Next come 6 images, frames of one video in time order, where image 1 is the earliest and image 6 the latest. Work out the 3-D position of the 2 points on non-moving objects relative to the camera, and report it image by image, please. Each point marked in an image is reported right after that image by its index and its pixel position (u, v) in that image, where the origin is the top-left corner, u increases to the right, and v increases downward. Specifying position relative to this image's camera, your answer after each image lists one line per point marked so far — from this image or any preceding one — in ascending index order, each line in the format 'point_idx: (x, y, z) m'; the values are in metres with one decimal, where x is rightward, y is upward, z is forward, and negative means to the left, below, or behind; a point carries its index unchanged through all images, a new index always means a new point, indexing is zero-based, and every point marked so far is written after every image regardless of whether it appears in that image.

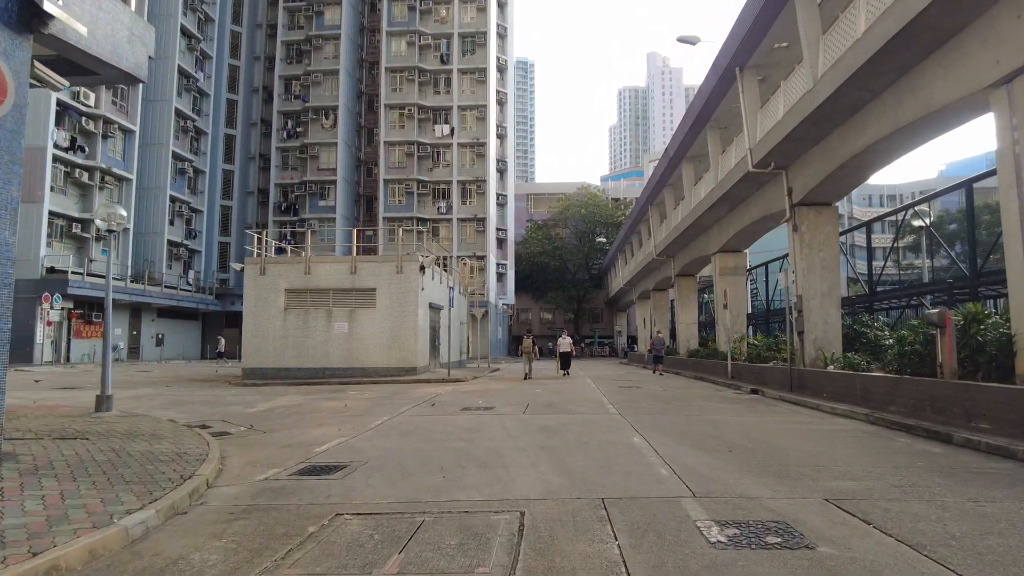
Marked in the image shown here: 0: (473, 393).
0: (-0.9, -2.5, +14.9) m
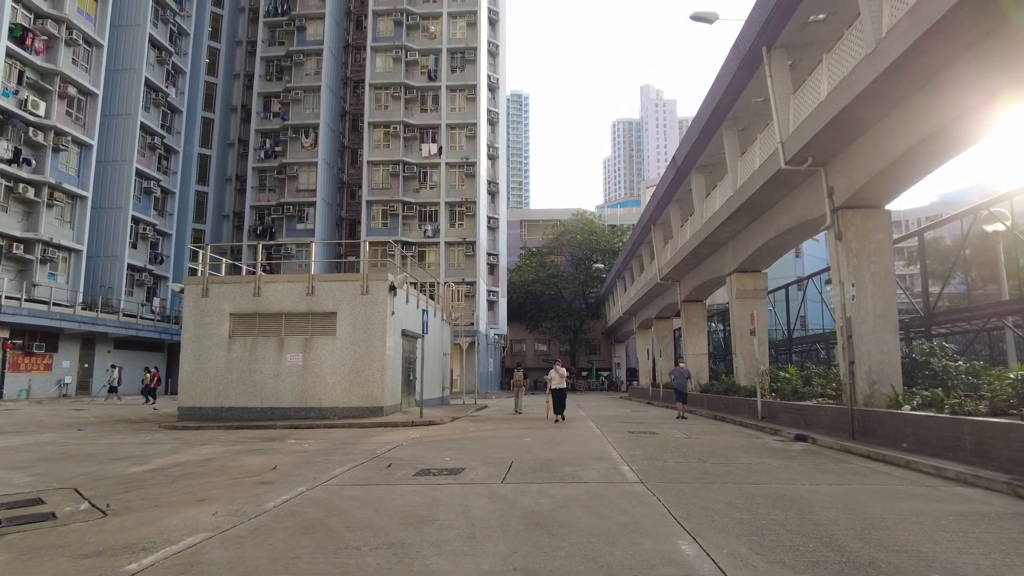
0: (-1.2, -2.8, +11.5) m
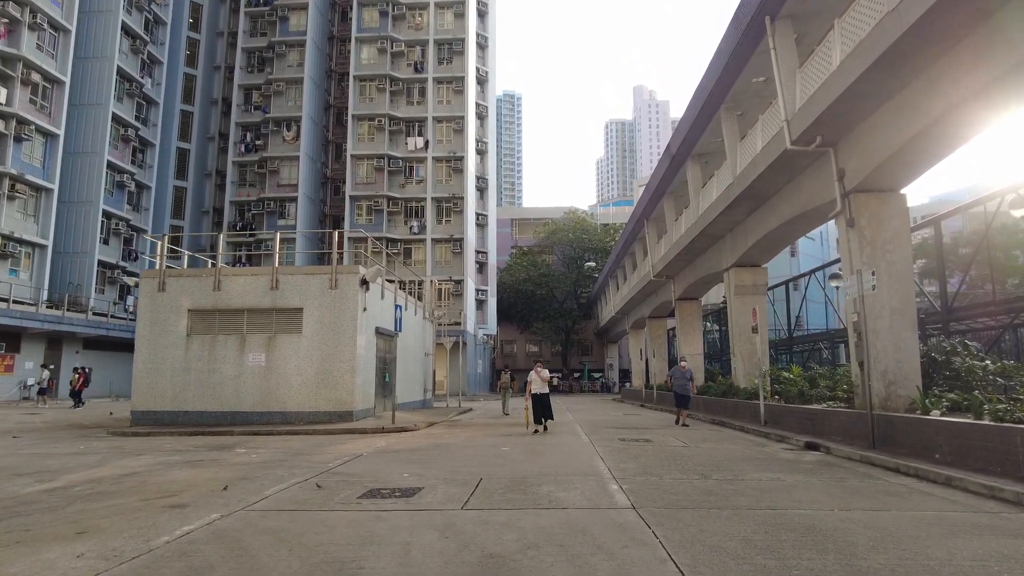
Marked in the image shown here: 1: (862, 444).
0: (-1.6, -2.6, +10.0) m
1: (+5.7, -2.5, +10.6) m
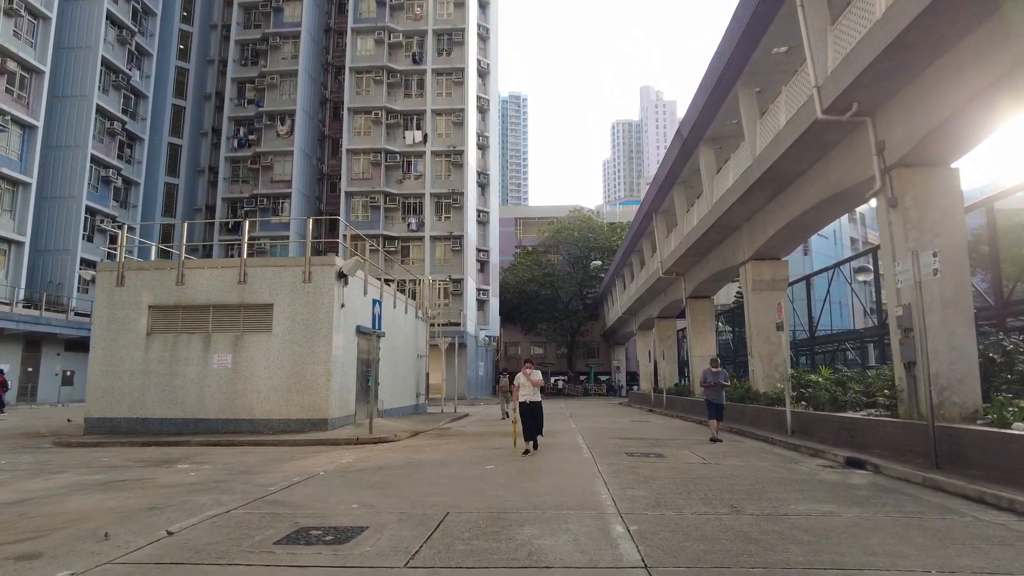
0: (-1.8, -2.4, +8.3) m
1: (+5.5, -2.3, +8.8) m
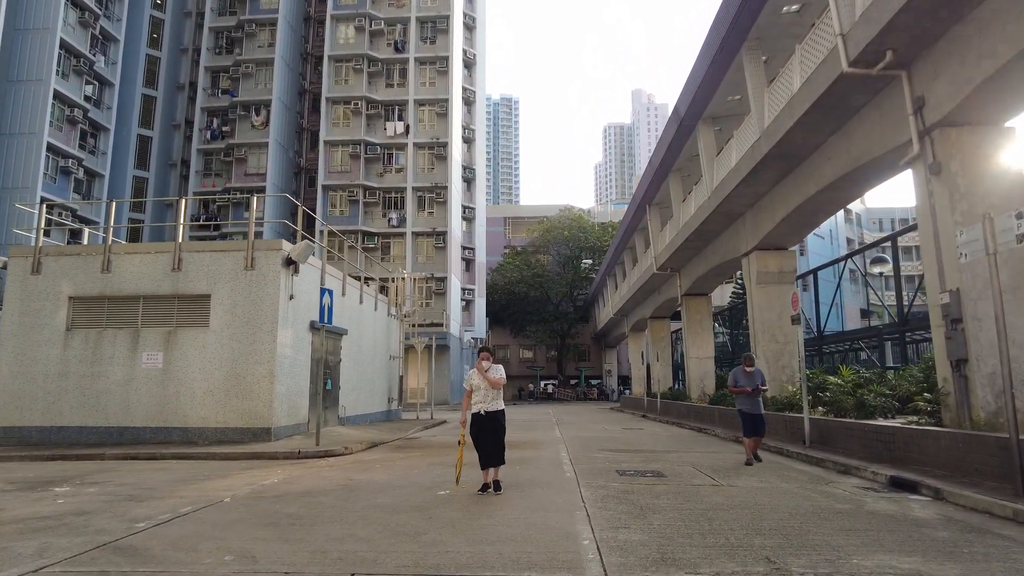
0: (-2.3, -2.1, +6.3) m
1: (+5.0, -2.1, +6.9) m
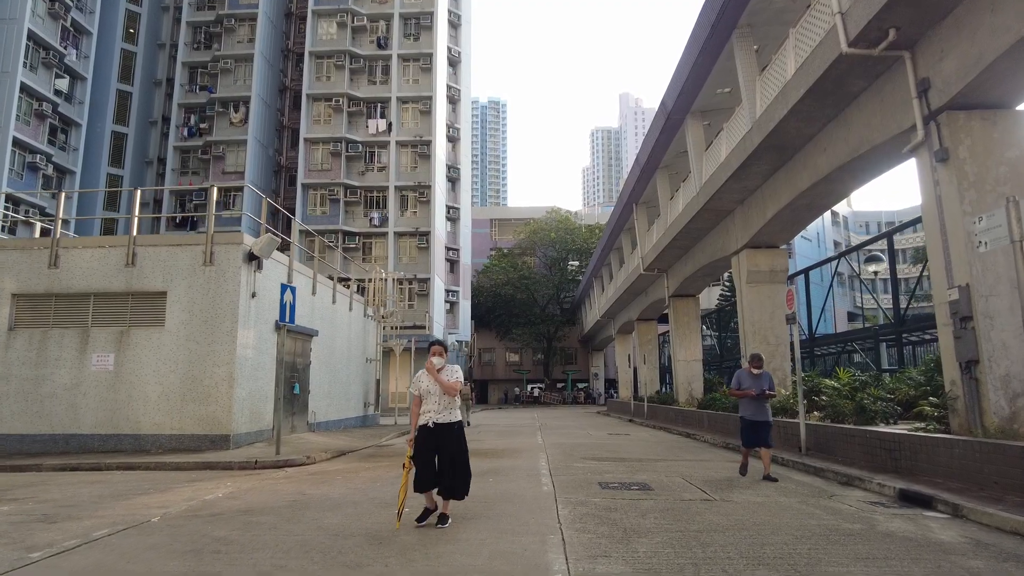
0: (-2.5, -2.1, +5.4) m
1: (+4.7, -2.0, +6.2) m
